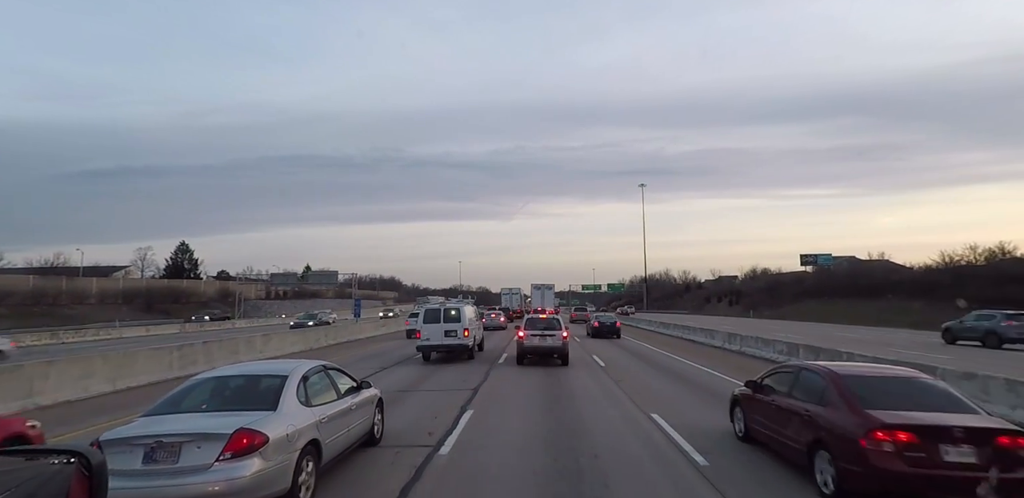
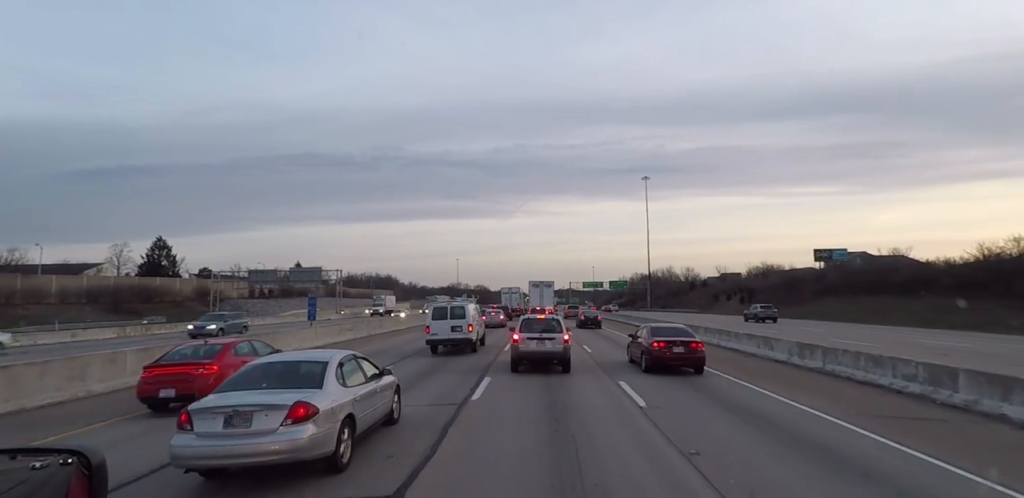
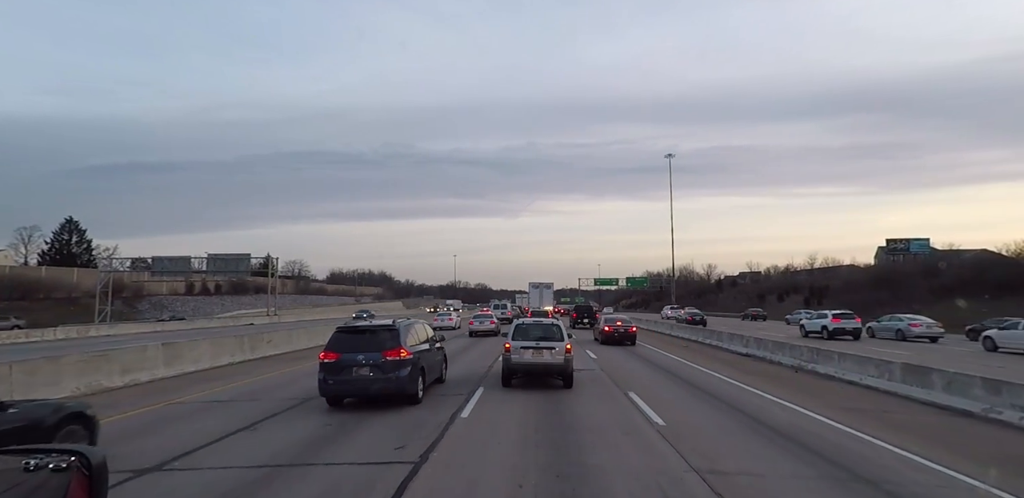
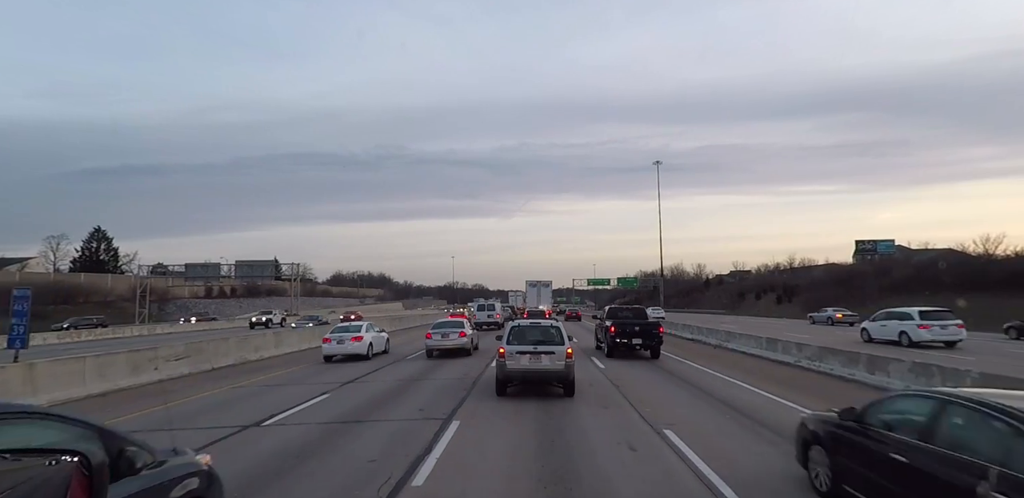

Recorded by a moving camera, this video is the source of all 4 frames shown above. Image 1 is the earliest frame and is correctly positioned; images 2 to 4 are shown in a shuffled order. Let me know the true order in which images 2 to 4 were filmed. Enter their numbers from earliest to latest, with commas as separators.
2, 4, 3
